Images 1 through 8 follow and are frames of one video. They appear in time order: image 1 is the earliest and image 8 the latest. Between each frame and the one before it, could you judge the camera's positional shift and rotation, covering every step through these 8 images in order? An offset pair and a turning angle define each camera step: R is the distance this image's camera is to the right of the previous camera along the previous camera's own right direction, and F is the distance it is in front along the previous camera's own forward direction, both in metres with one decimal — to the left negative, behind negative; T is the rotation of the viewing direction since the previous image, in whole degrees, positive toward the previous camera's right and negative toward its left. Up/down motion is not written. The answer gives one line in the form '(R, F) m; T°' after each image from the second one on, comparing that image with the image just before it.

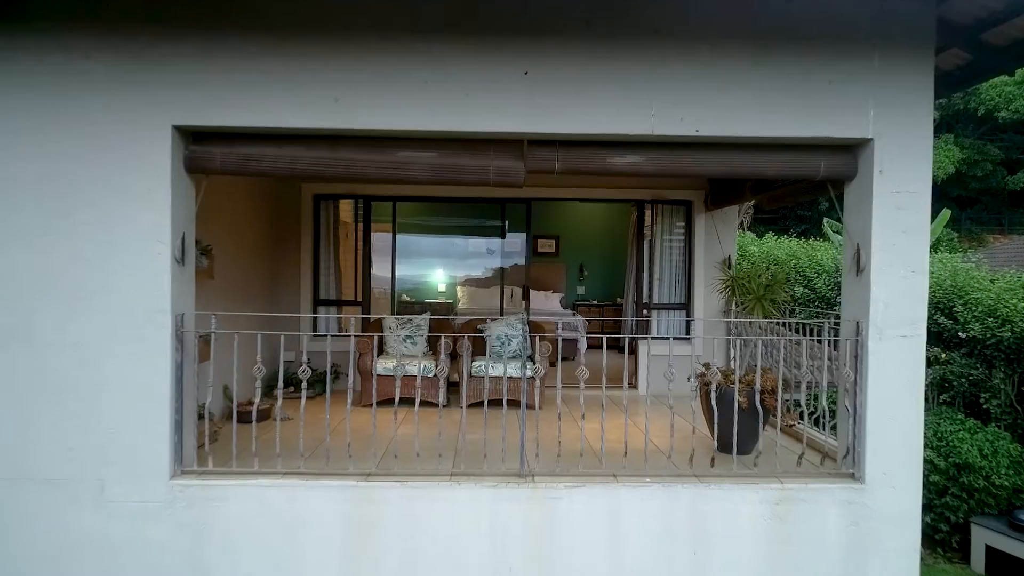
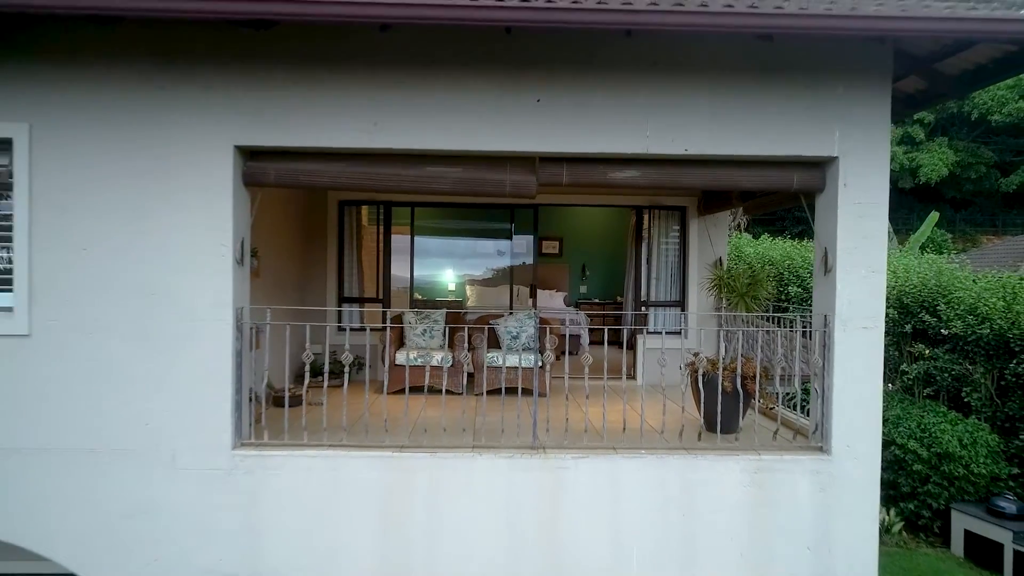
(-0.1, -0.6) m; 0°
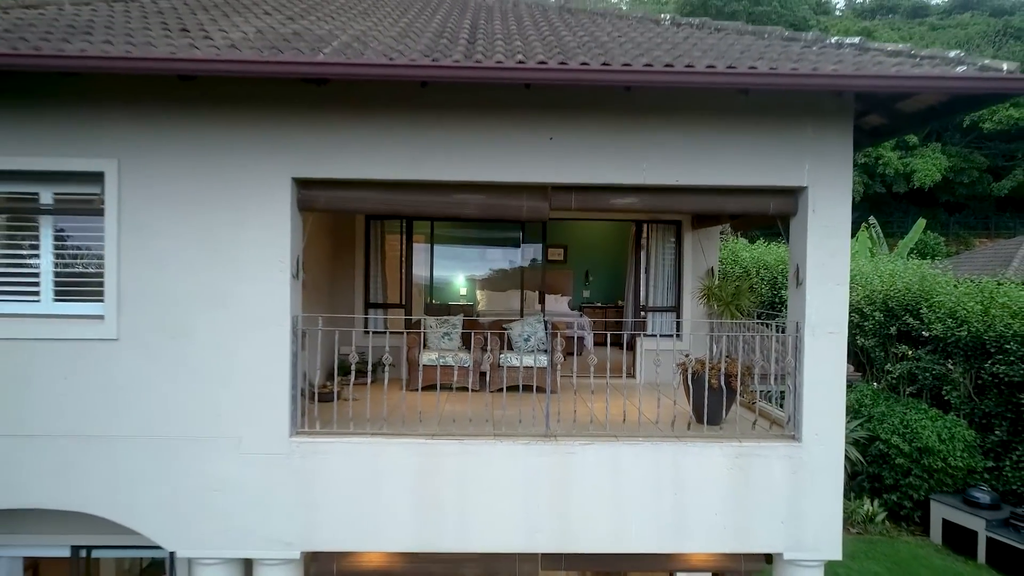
(-0.1, -0.8) m; 0°
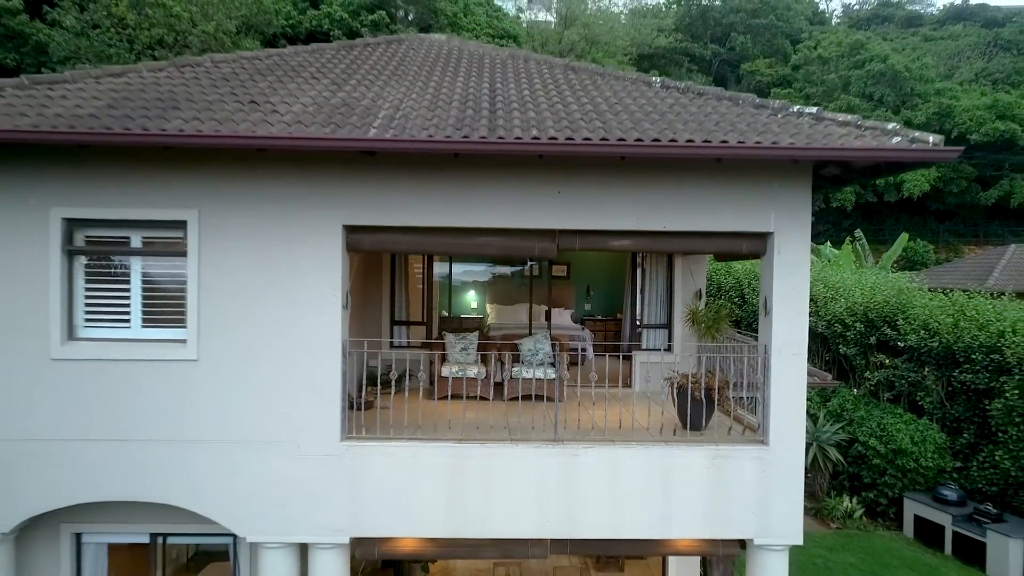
(-0.1, -1.0) m; 0°
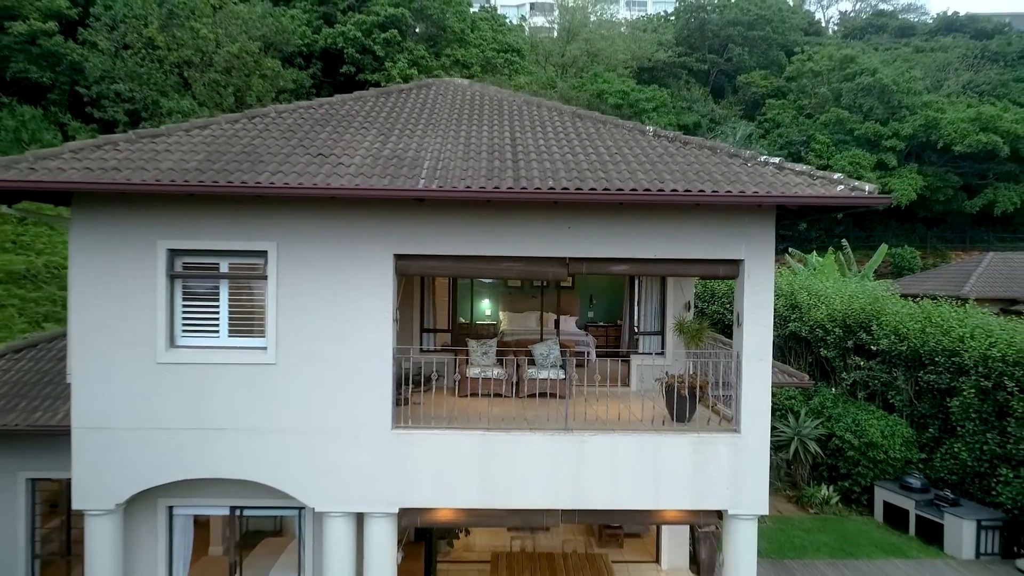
(-0.2, -1.4) m; 0°
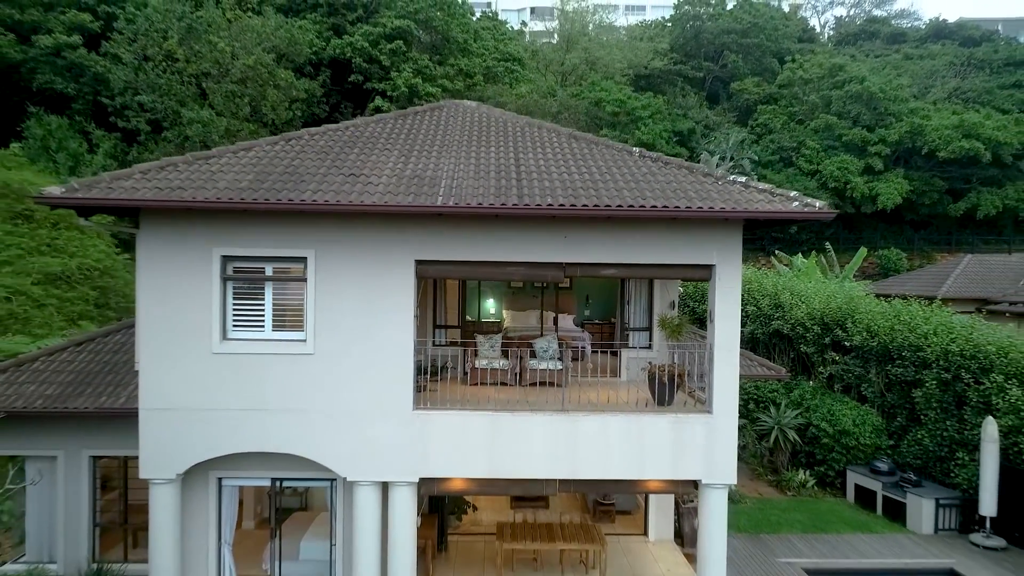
(-0.1, -1.3) m; 0°
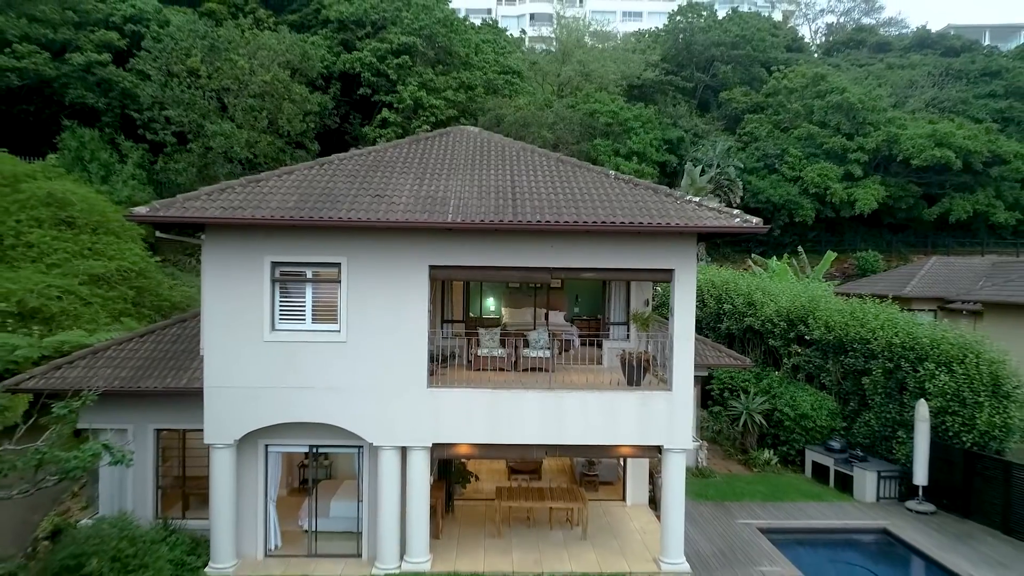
(+0.1, -2.0) m; 0°
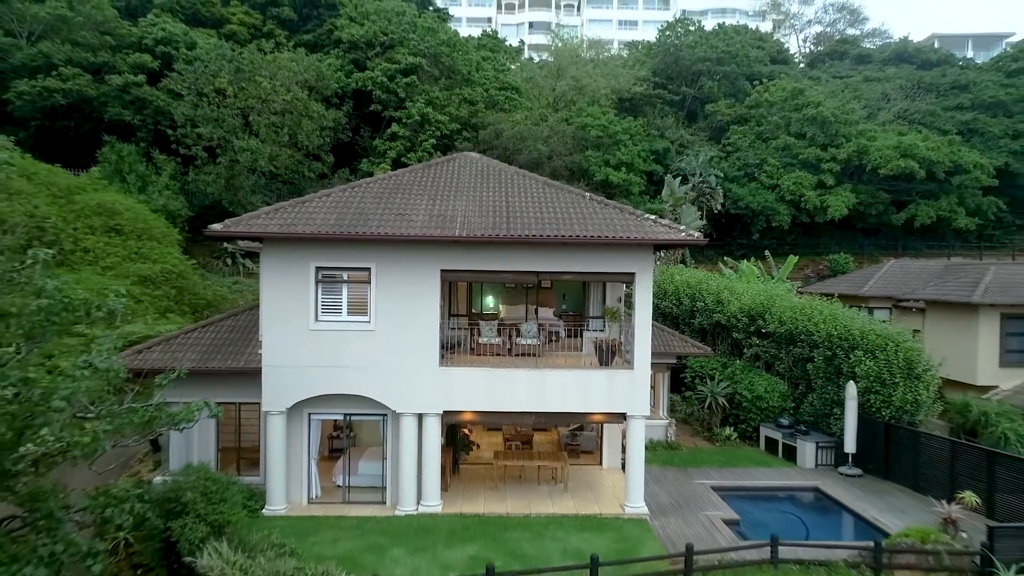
(+0.1, -2.8) m; 0°
